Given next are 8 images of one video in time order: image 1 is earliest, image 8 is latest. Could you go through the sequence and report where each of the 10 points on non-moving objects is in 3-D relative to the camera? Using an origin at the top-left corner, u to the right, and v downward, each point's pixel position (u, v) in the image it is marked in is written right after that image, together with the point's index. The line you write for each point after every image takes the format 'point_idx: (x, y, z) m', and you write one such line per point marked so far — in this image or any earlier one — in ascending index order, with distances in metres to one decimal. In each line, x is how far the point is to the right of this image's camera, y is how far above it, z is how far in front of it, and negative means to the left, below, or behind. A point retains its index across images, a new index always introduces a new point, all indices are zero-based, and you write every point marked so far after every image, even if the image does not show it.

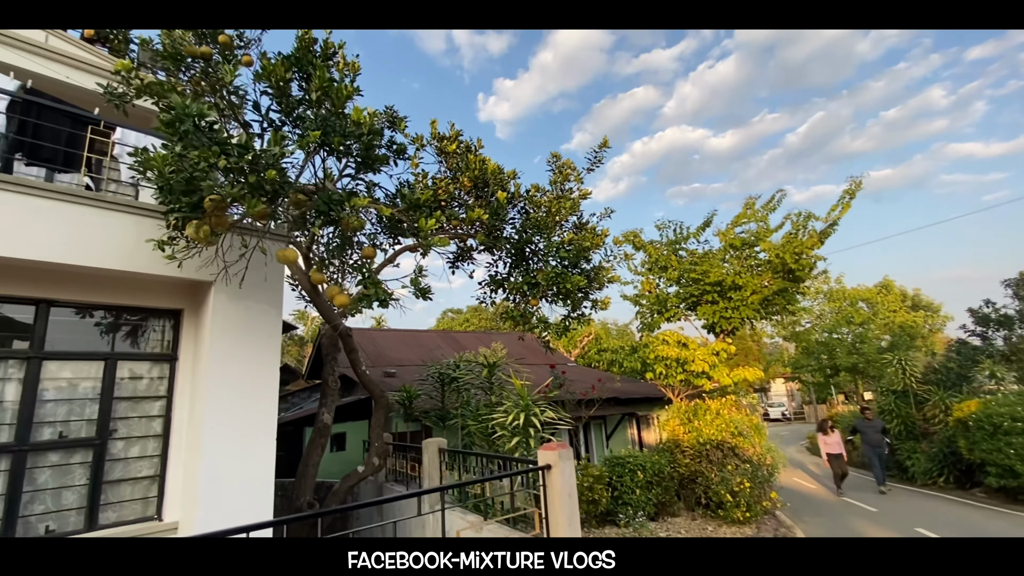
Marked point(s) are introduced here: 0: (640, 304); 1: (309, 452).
0: (+3.5, -0.5, +13.0) m
1: (-2.5, -2.1, +6.0) m
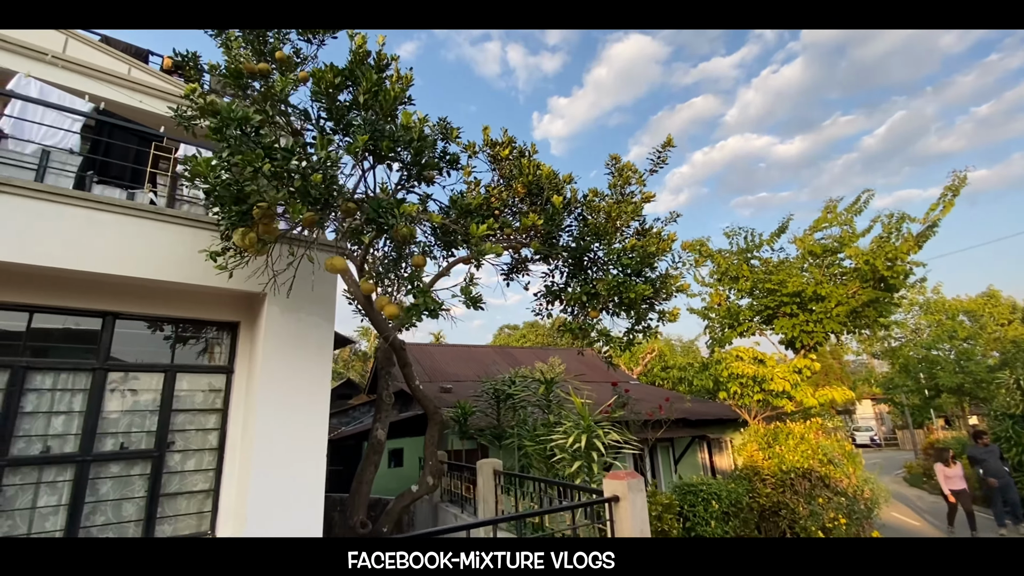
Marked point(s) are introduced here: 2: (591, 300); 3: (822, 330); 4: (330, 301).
0: (+5.0, -0.8, +12.1) m
1: (-1.8, -2.2, +5.8) m
2: (+1.0, -0.1, +5.9) m
3: (+6.8, -1.0, +10.5) m
4: (-1.8, -0.1, +4.6) m
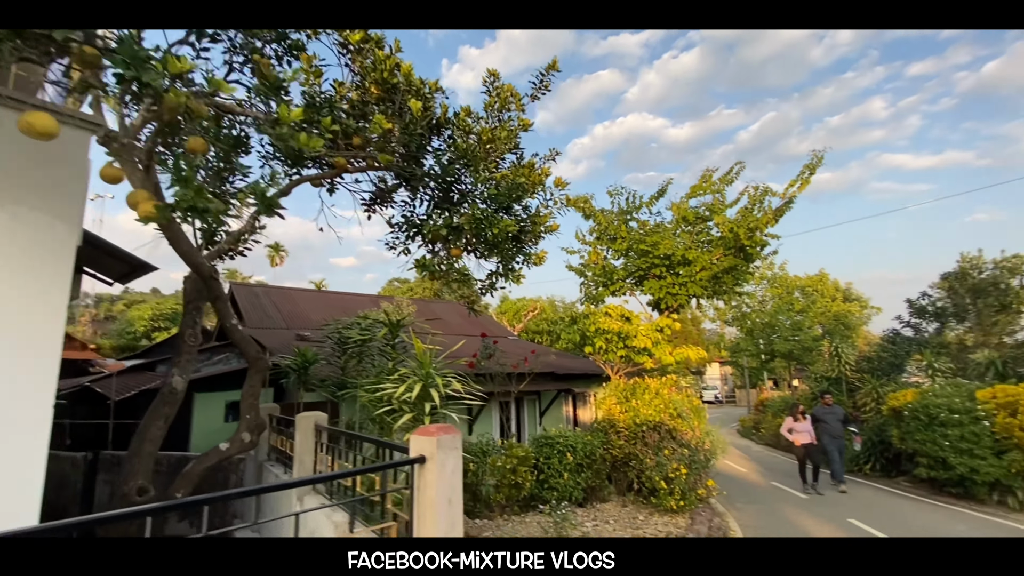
0: (+1.9, +0.3, +12.1) m
1: (-3.5, -1.3, +4.6) m
2: (-0.7, +0.6, +5.1) m
3: (+4.0, -0.2, +10.9) m
4: (-3.0, +0.6, +3.3) m
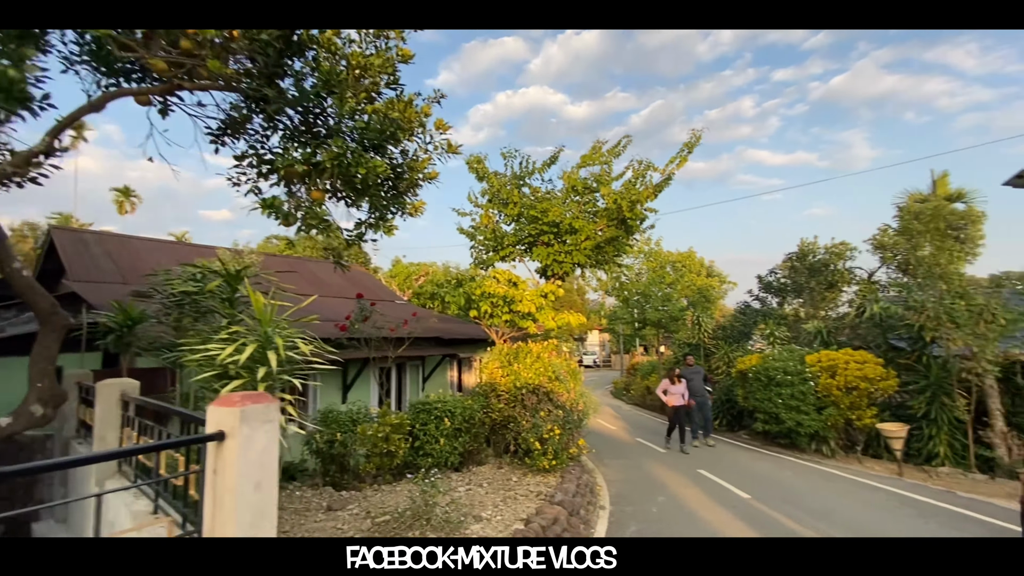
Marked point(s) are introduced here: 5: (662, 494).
0: (-0.9, +1.2, +11.8) m
1: (-4.6, -0.8, +3.4) m
2: (-1.9, +1.1, +4.4) m
3: (+1.4, +0.6, +11.1) m
4: (-3.8, +1.1, +2.1) m
5: (+2.2, -3.0, +7.0) m
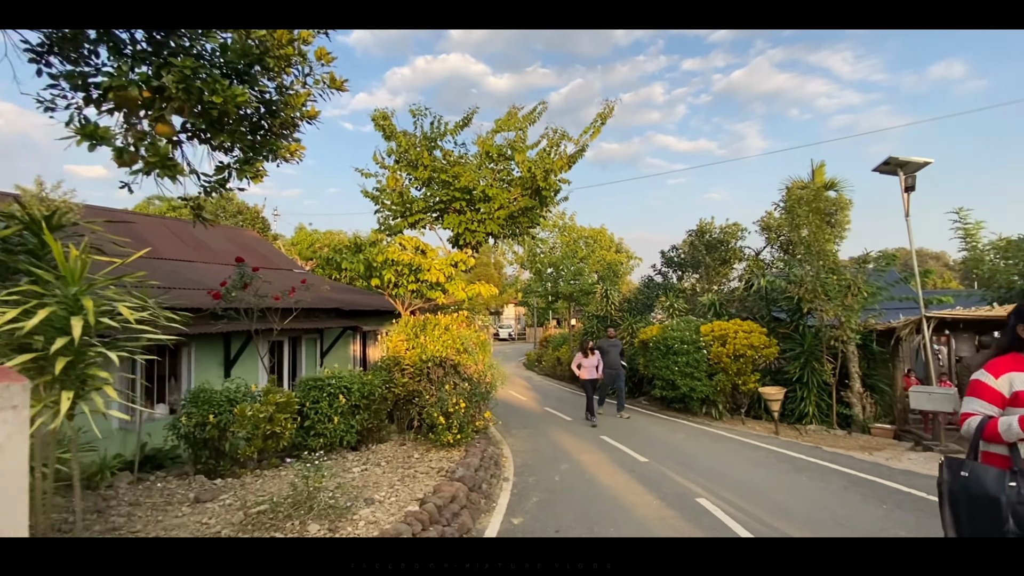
0: (-3.0, +1.9, +11.0) m
1: (-5.3, -0.5, +2.2) m
2: (-2.7, +1.4, +3.6) m
3: (-0.6, +1.3, +10.7) m
4: (-4.2, +1.3, +1.0) m
5: (+0.8, -2.6, +7.0) m
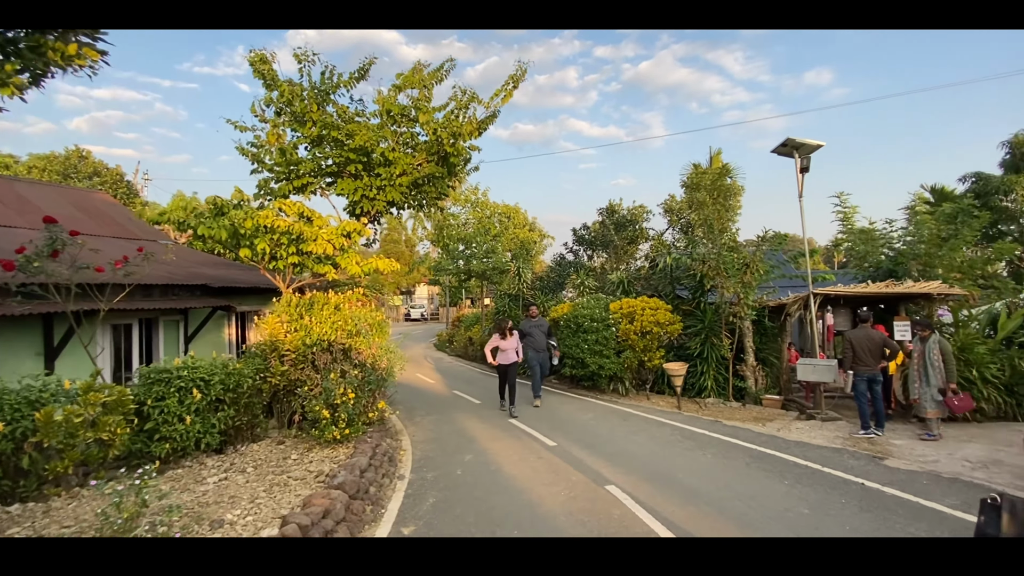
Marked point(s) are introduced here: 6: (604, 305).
0: (-5.0, +2.5, +9.5) m
1: (-5.7, -0.3, +0.6) m
2: (-3.3, +1.6, +2.2) m
3: (-2.6, +1.8, +9.7) m
4: (-4.4, +1.4, -0.6) m
5: (-0.6, -2.2, +6.4) m
6: (+2.1, -0.4, +10.7) m
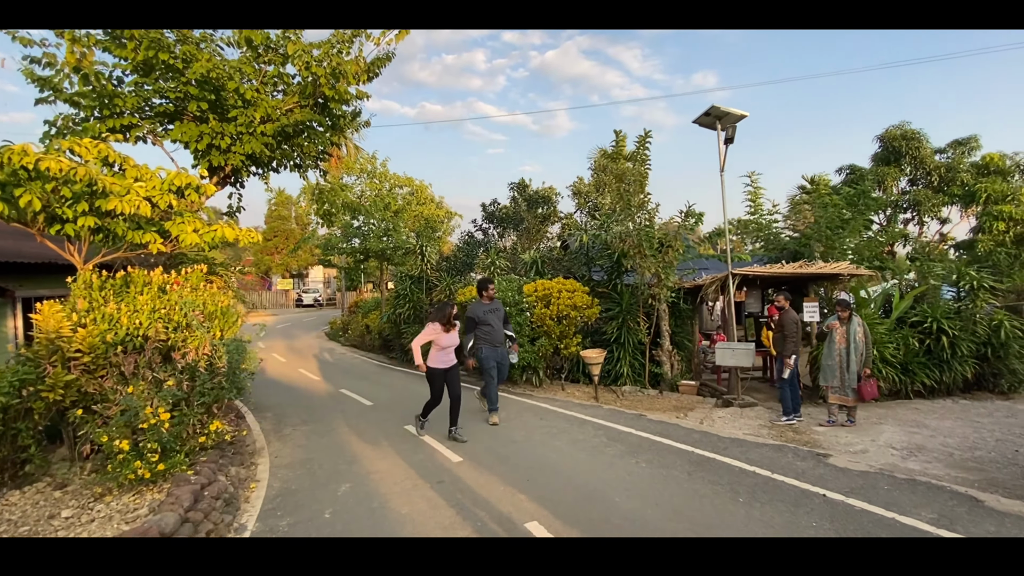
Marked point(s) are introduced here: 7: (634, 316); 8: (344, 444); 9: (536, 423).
0: (-6.6, +2.8, +6.9) m
1: (-5.6, -0.3, -1.9) m
2: (-3.6, +1.7, +0.1) m
3: (-4.3, +2.1, +7.6) m
4: (-4.0, +1.4, -2.8) m
5: (-1.7, -1.9, +4.9) m
6: (+0.1, 0.0, +9.6) m
7: (+2.5, -0.6, +9.7) m
8: (-2.2, -2.0, +6.2) m
9: (+0.3, -1.9, +6.8) m
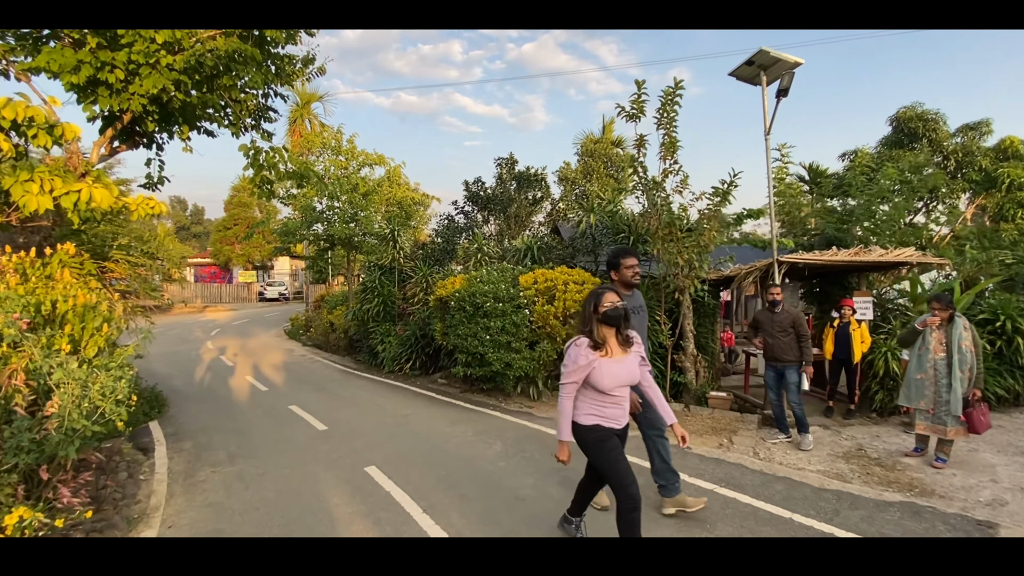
0: (-6.5, +2.9, +4.8) m
1: (-5.1, -0.3, -3.9) m
2: (-3.2, +1.8, -1.8) m
3: (-4.3, +2.2, +5.6) m
4: (-3.6, +1.4, -4.8) m
5: (-1.6, -1.9, +3.1) m
6: (0.0, +0.2, +7.8) m
7: (+2.4, -0.4, +8.0) m
8: (-2.2, -2.0, +4.4) m
9: (+0.3, -1.8, +5.1) m
